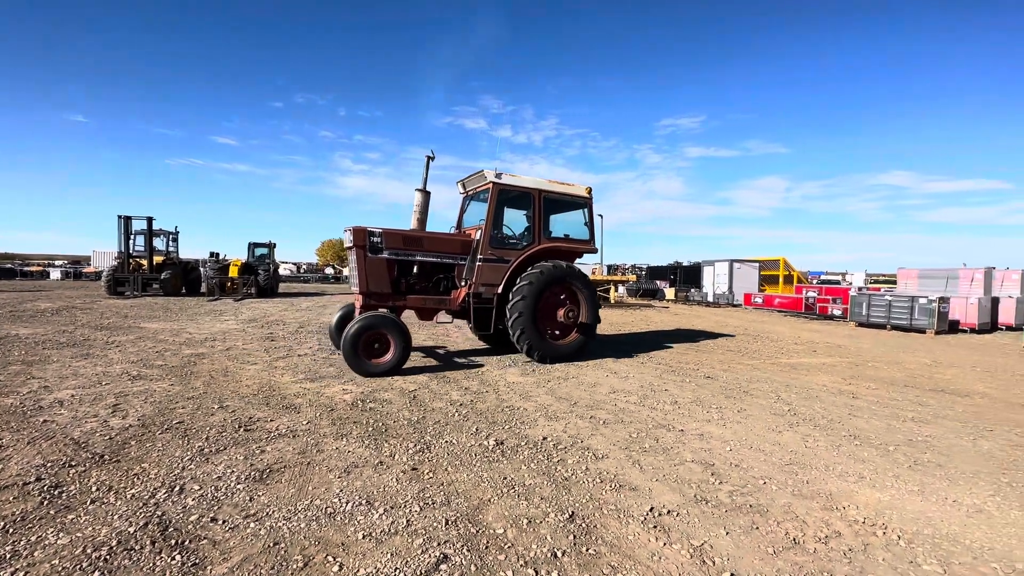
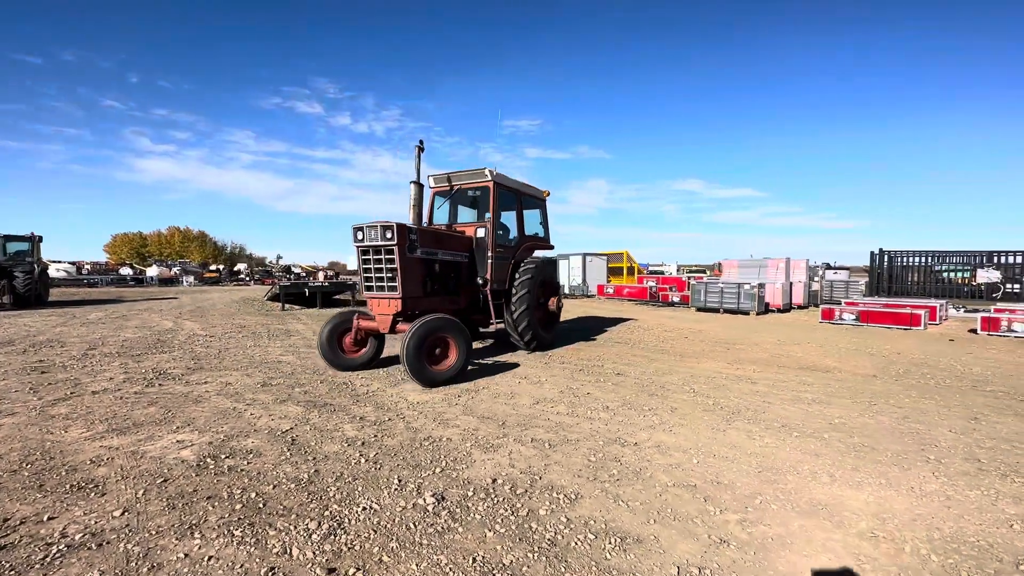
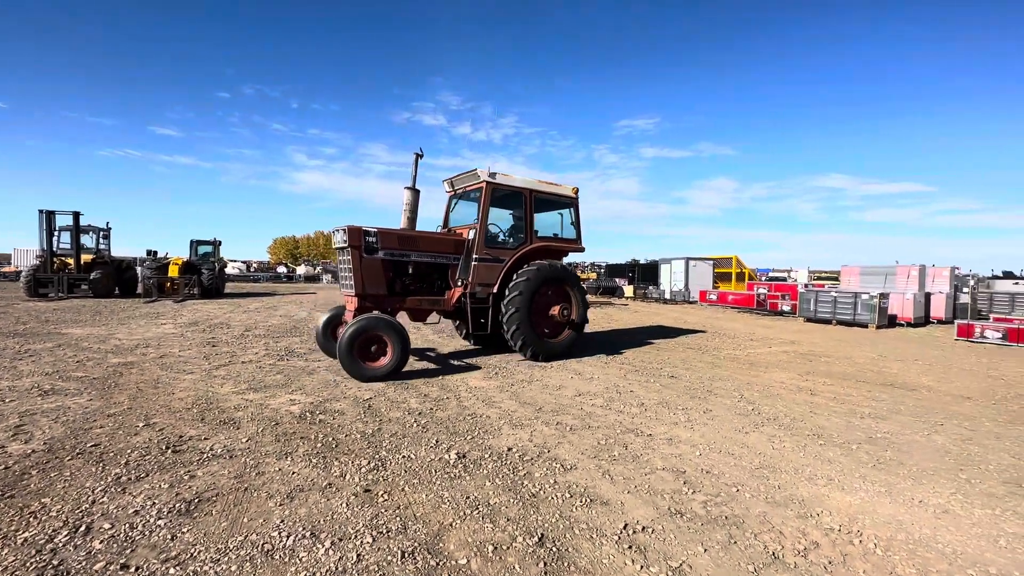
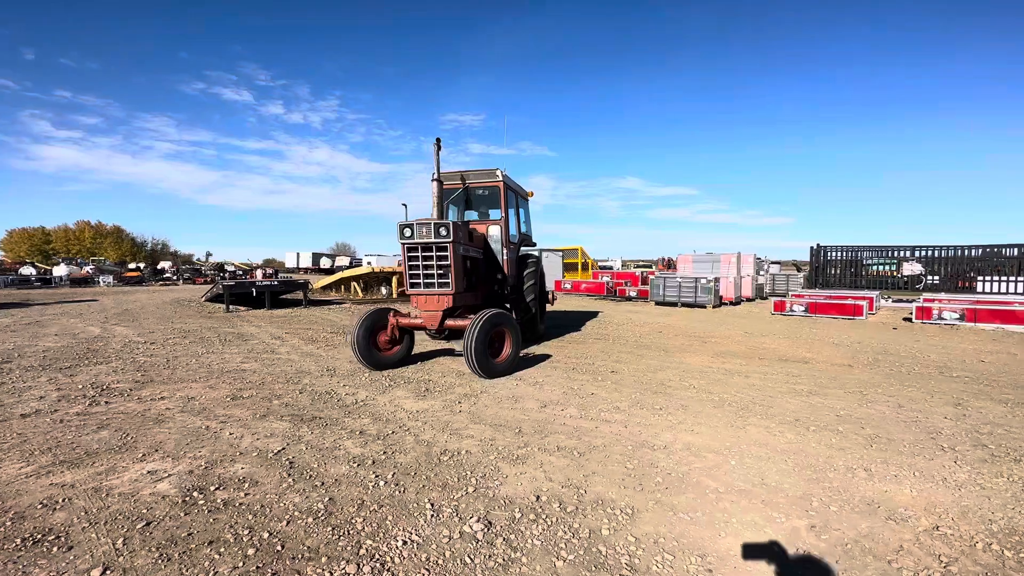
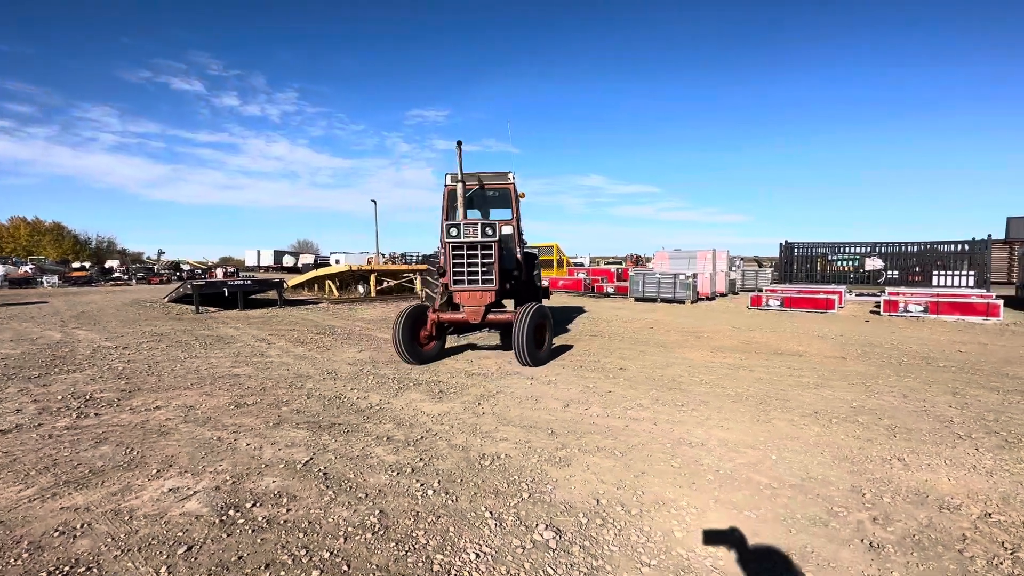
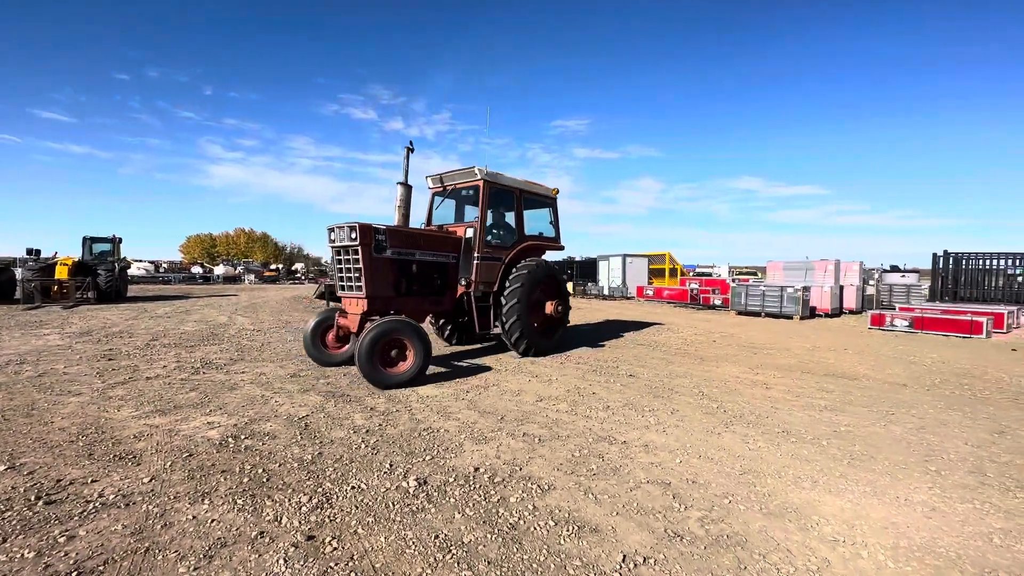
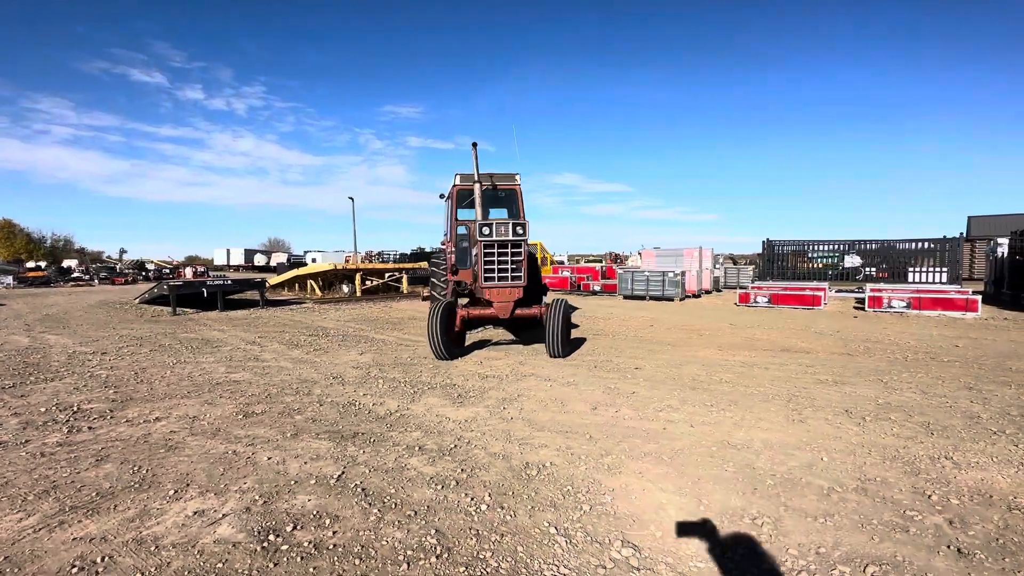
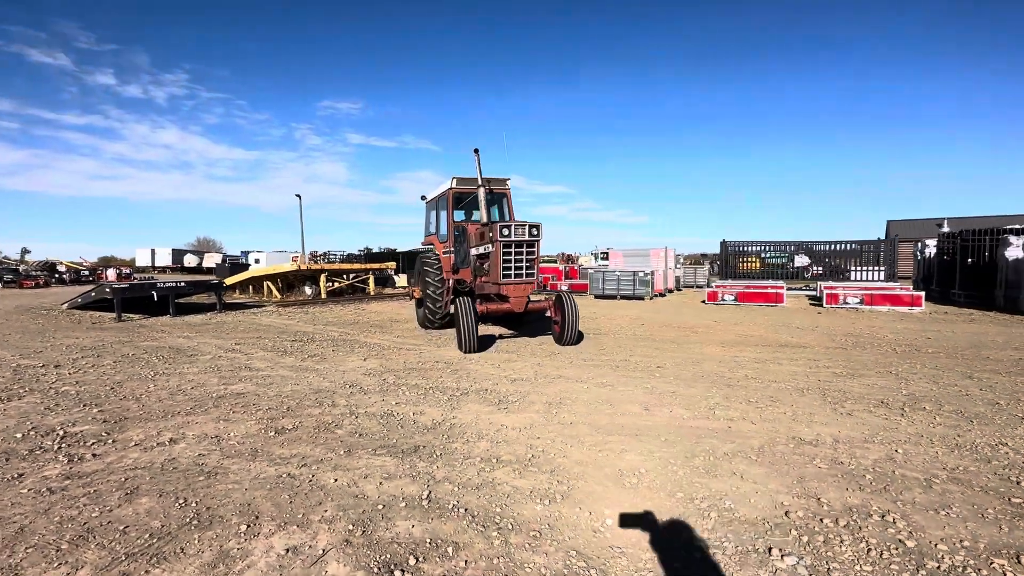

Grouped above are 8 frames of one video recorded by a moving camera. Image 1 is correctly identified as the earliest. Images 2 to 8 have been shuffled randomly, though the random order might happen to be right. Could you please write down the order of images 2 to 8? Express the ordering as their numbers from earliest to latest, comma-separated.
3, 6, 2, 4, 5, 7, 8
